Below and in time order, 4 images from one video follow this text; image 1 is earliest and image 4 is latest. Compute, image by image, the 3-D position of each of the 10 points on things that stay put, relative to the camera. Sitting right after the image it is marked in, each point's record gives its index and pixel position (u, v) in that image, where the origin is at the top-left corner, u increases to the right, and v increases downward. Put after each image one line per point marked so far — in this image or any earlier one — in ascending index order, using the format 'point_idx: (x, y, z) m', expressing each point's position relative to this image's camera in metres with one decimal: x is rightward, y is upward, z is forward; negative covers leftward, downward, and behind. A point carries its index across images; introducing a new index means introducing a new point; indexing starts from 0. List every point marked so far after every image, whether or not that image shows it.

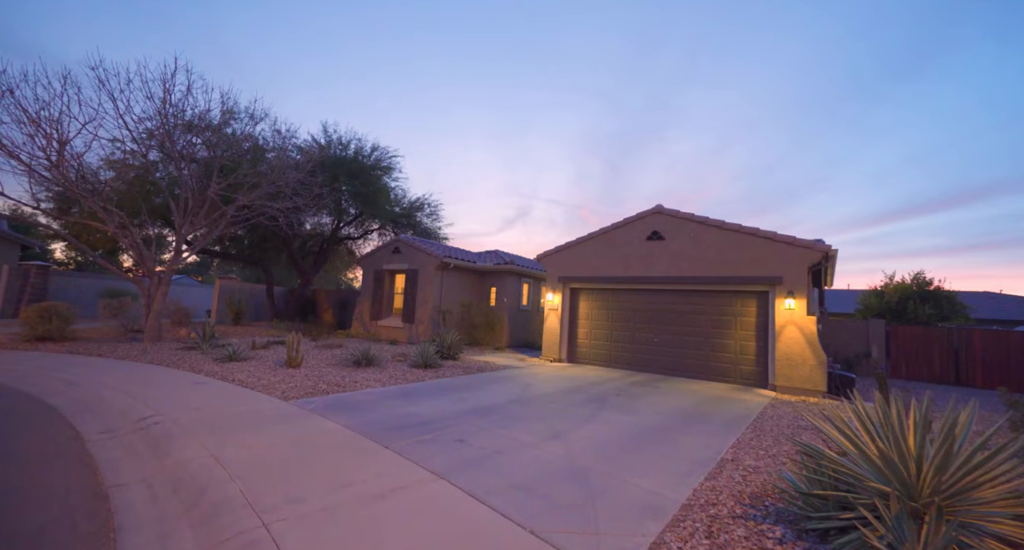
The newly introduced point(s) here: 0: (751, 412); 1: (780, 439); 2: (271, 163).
0: (+3.8, -2.2, +7.0) m
1: (+3.3, -2.0, +5.3) m
2: (-7.0, +3.2, +12.5) m
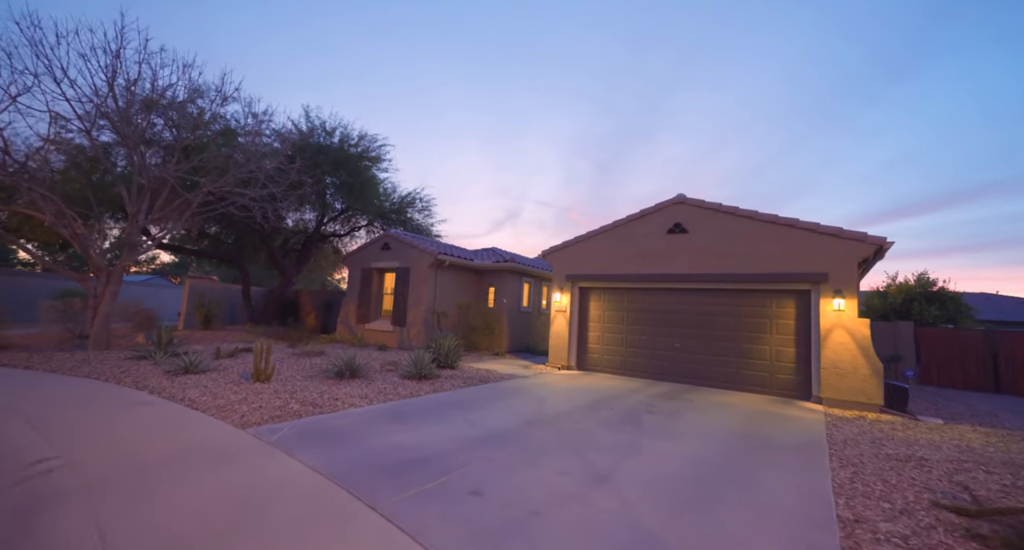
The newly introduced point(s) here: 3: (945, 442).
0: (+4.0, -2.1, +5.8) m
1: (+3.5, -1.9, +4.0) m
2: (-6.9, +3.2, +11.0) m
3: (+5.8, -2.2, +5.8) m
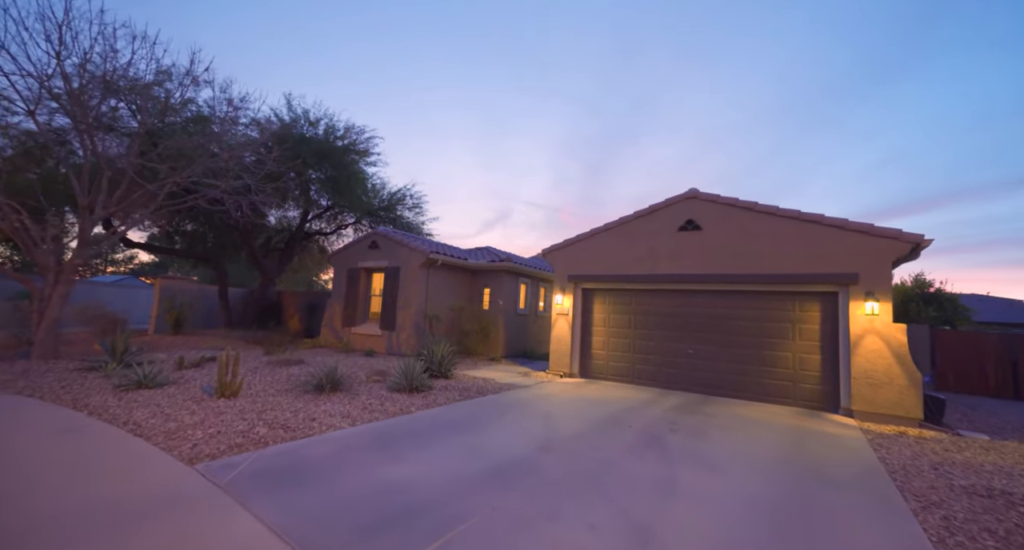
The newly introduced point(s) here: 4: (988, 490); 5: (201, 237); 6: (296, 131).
0: (+4.1, -2.2, +5.1) m
1: (+3.6, -1.9, +3.3) m
2: (-6.9, +3.2, +10.1) m
3: (+5.9, -2.2, +5.1) m
4: (+4.6, -2.1, +4.2) m
5: (-11.9, +1.5, +16.6) m
6: (-7.5, +5.0, +15.1) m
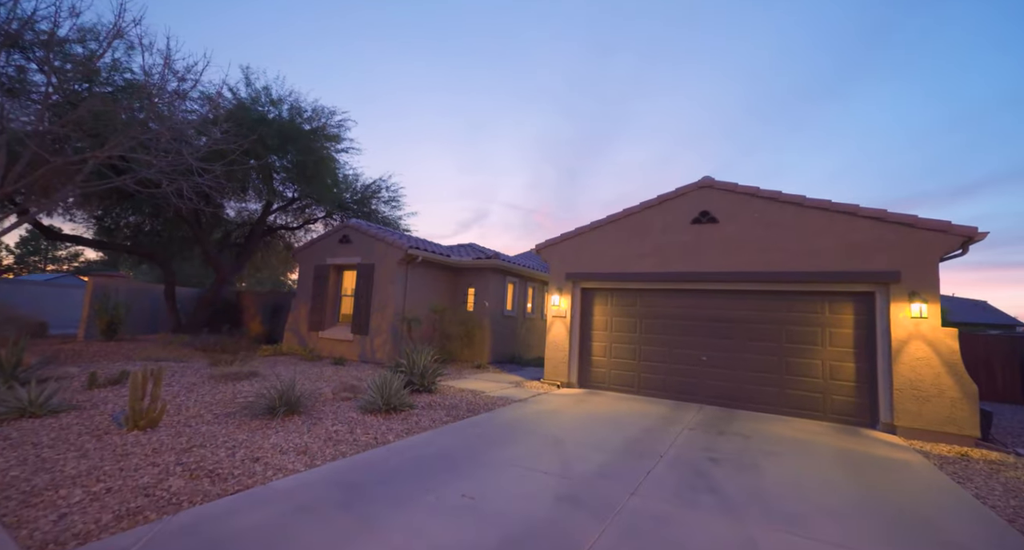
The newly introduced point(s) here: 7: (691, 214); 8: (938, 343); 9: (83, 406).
0: (+4.2, -2.1, +4.1) m
1: (+3.8, -1.9, +2.3) m
2: (-7.0, +3.3, +8.5) m
3: (+6.0, -2.2, +4.2) m
4: (+4.7, -2.0, +3.2) m
5: (-12.4, +1.5, +14.7) m
6: (-7.9, +5.1, +13.5) m
7: (+3.5, +1.2, +8.5) m
8: (+6.4, -1.0, +6.5) m
9: (-5.2, -1.6, +5.3) m
